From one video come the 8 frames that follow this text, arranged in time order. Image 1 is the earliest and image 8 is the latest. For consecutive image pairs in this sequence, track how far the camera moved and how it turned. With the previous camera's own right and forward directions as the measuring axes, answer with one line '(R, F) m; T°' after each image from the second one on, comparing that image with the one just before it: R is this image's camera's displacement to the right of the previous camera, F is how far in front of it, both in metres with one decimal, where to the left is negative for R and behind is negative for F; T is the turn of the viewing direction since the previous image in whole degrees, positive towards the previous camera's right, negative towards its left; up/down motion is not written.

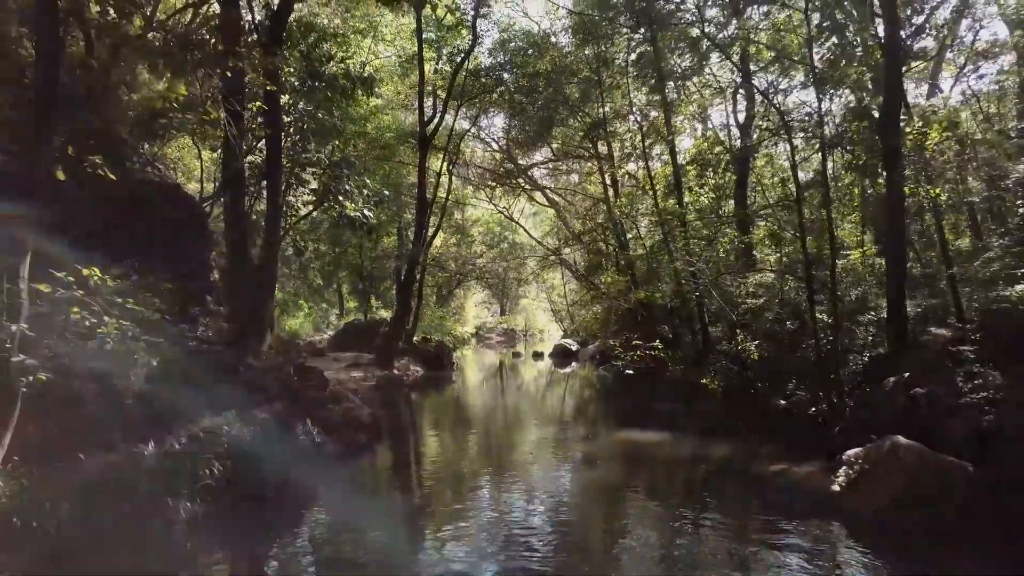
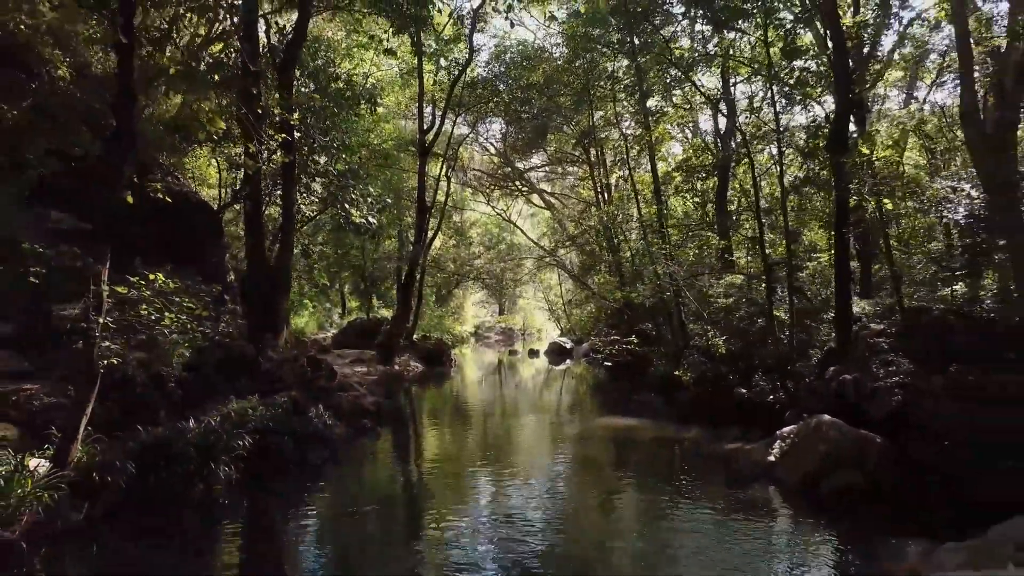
(+0.2, -1.3) m; 0°
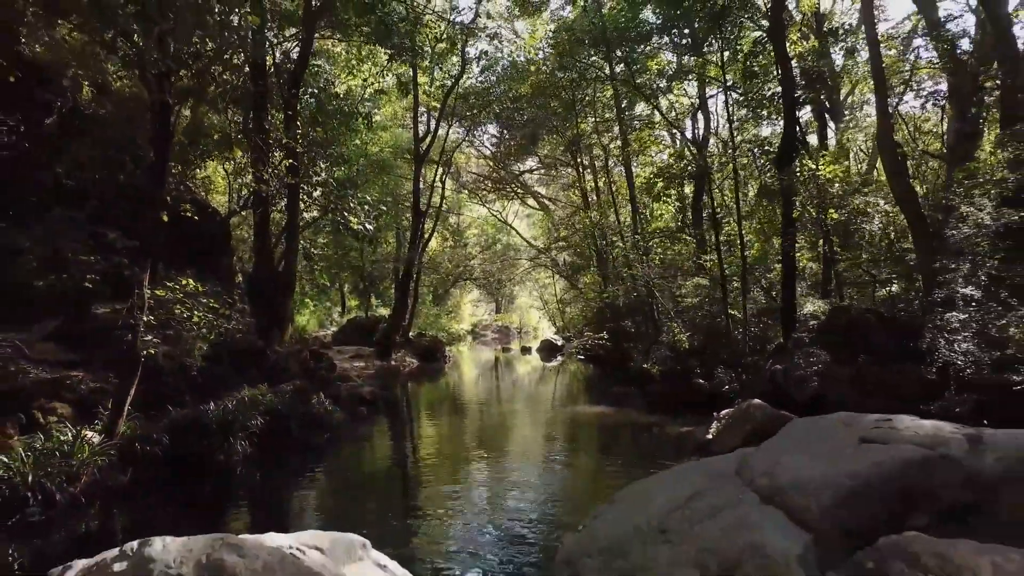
(+0.4, -1.4) m; 0°
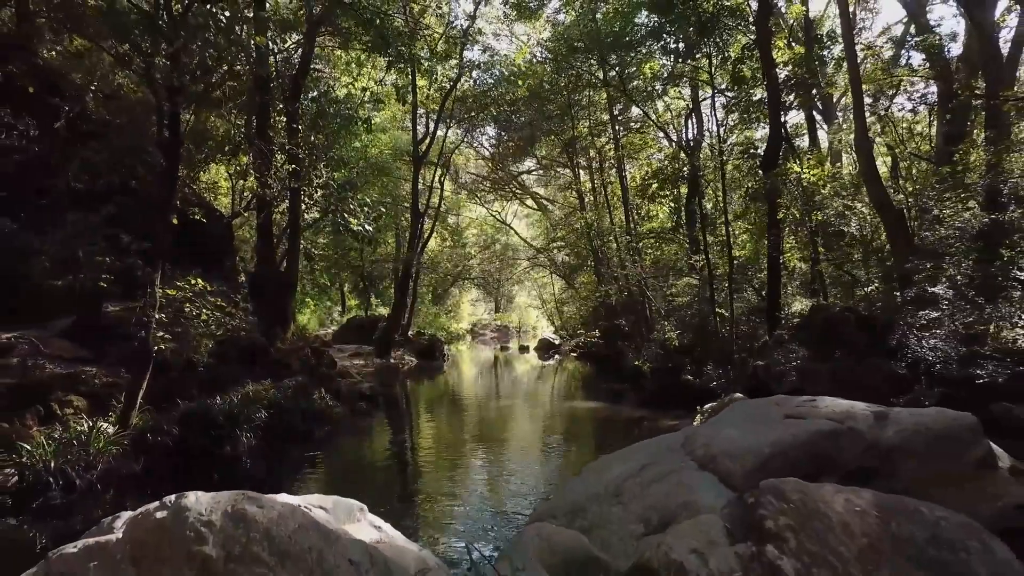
(+0.1, -0.5) m; 0°
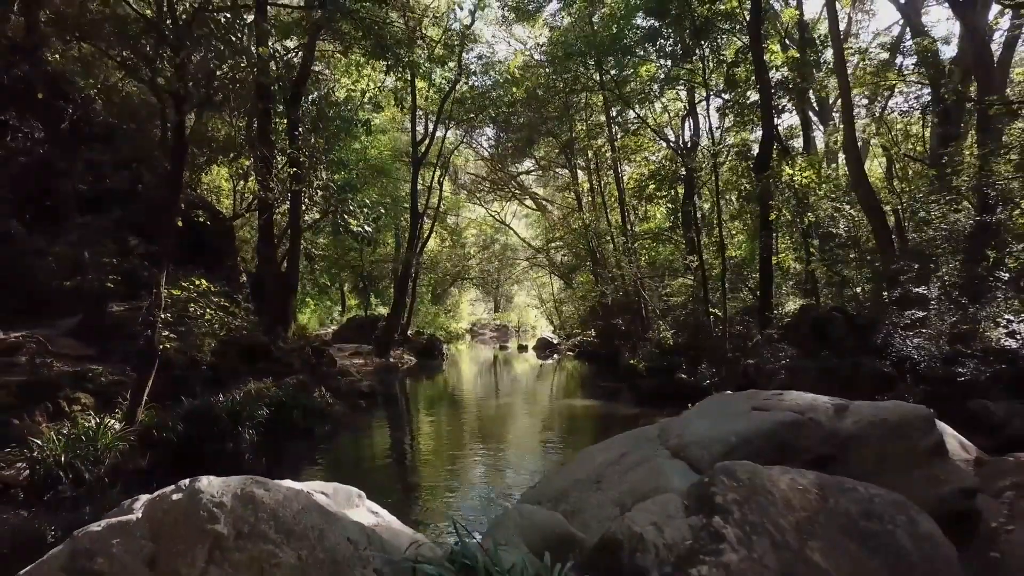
(+0.1, -0.2) m; 0°
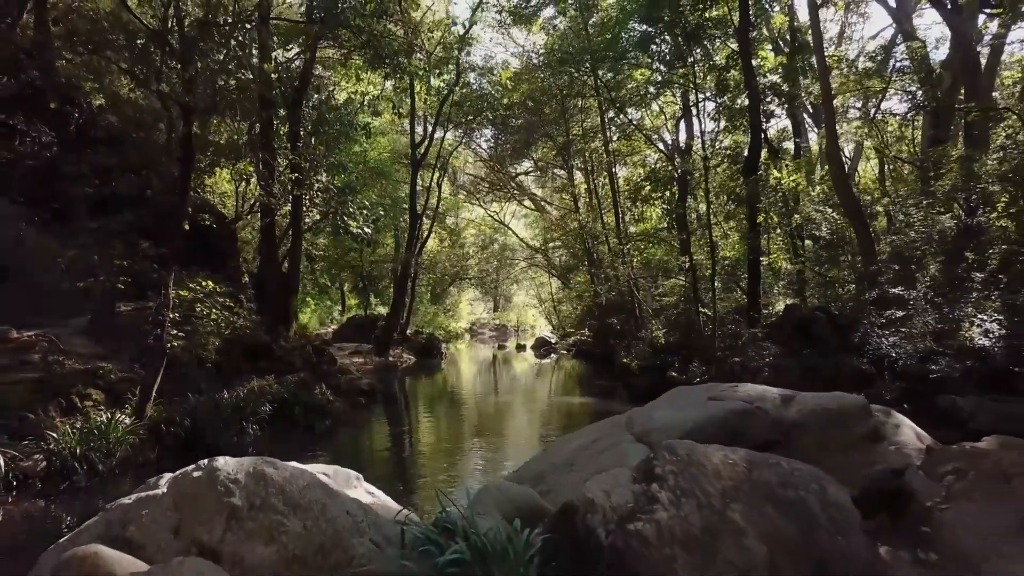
(+0.1, -0.4) m; 0°
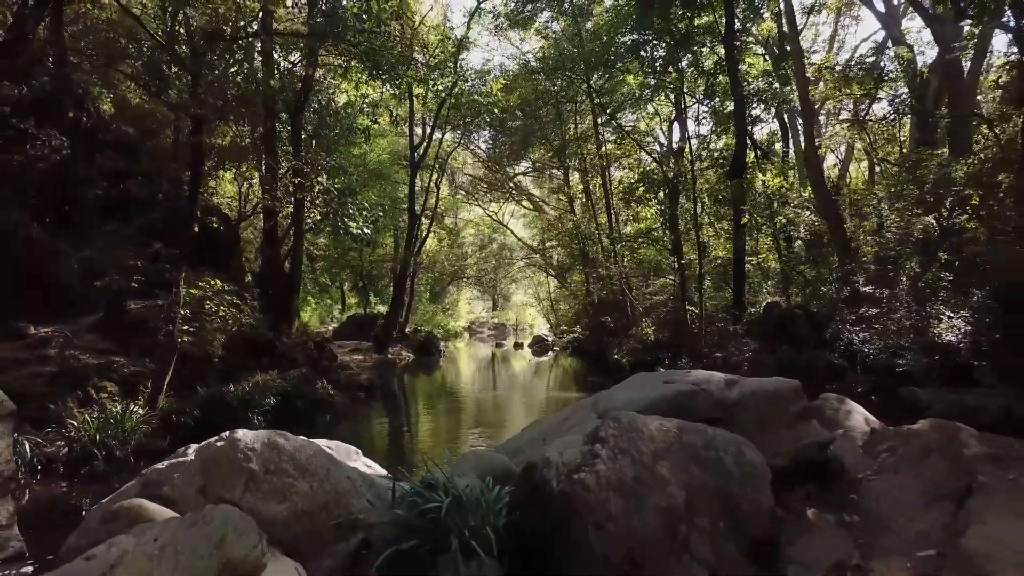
(+0.1, -0.5) m; 0°
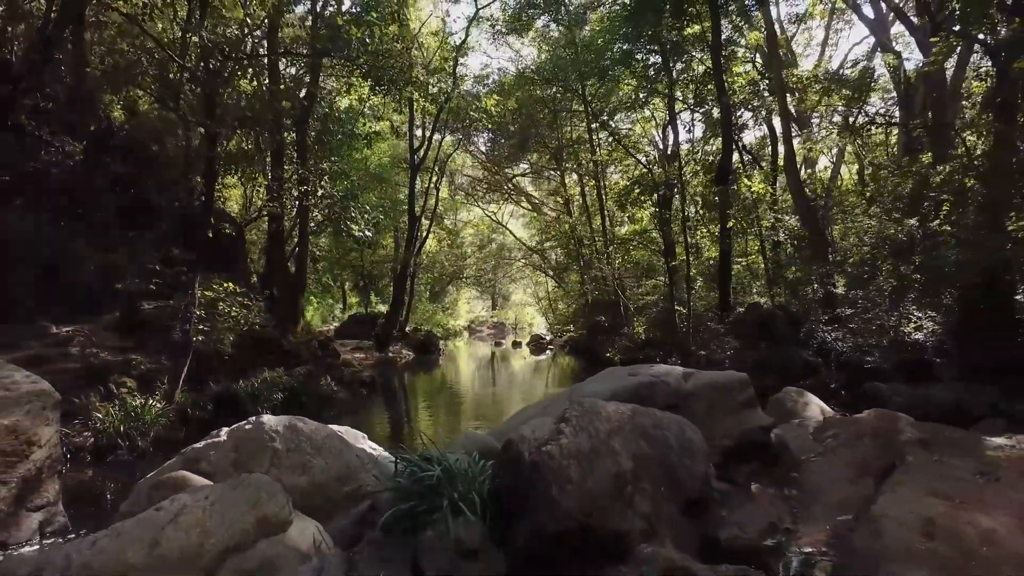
(+0.1, -0.6) m; 0°
